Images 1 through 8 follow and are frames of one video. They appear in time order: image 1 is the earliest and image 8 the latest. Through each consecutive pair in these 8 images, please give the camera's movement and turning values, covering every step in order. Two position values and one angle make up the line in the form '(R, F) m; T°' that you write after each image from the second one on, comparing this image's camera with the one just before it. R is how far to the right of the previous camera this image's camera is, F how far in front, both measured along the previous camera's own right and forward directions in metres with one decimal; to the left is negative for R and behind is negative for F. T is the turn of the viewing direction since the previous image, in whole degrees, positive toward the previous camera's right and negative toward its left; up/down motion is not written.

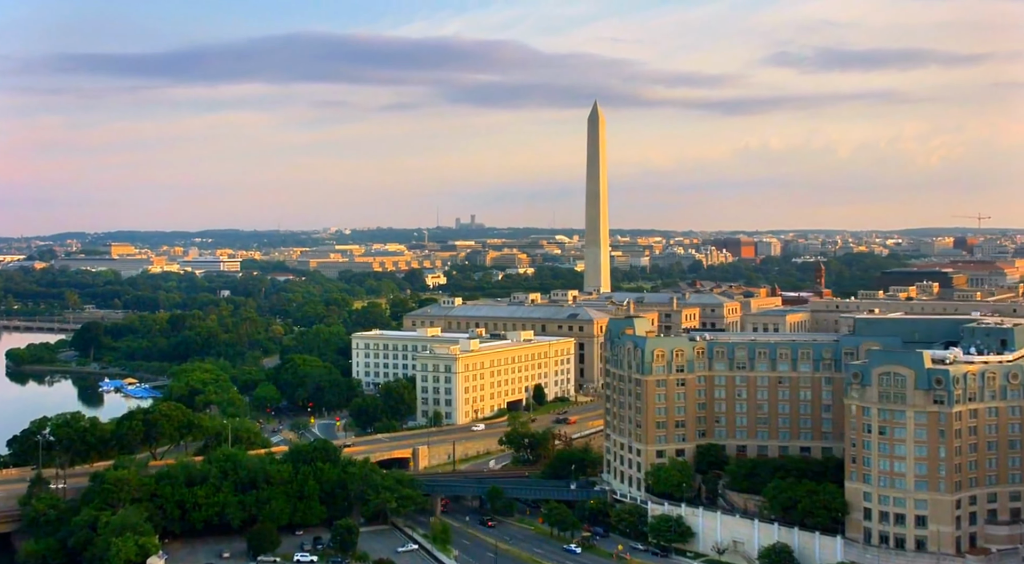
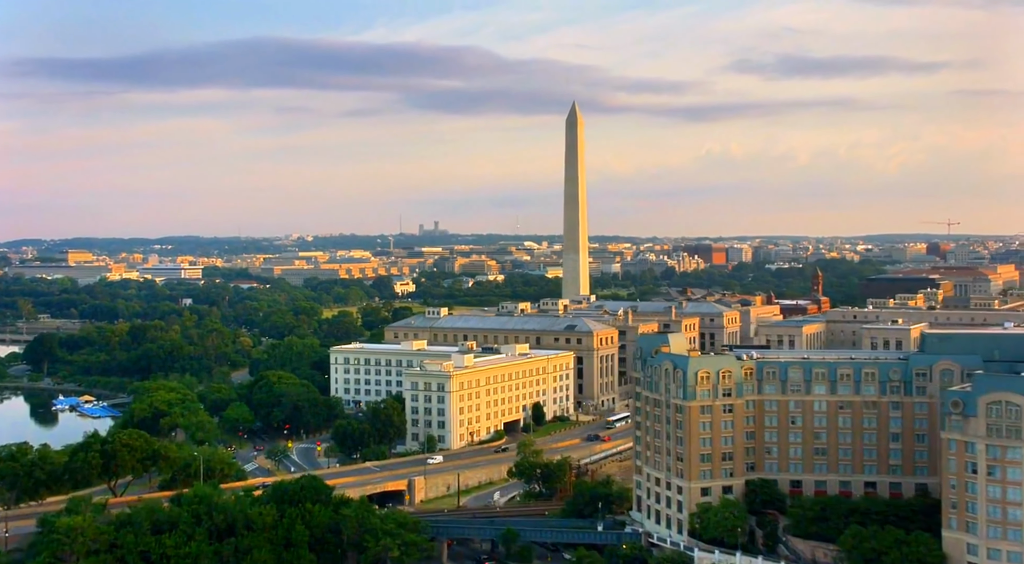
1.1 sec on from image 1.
(-2.4, +7.7) m; +2°
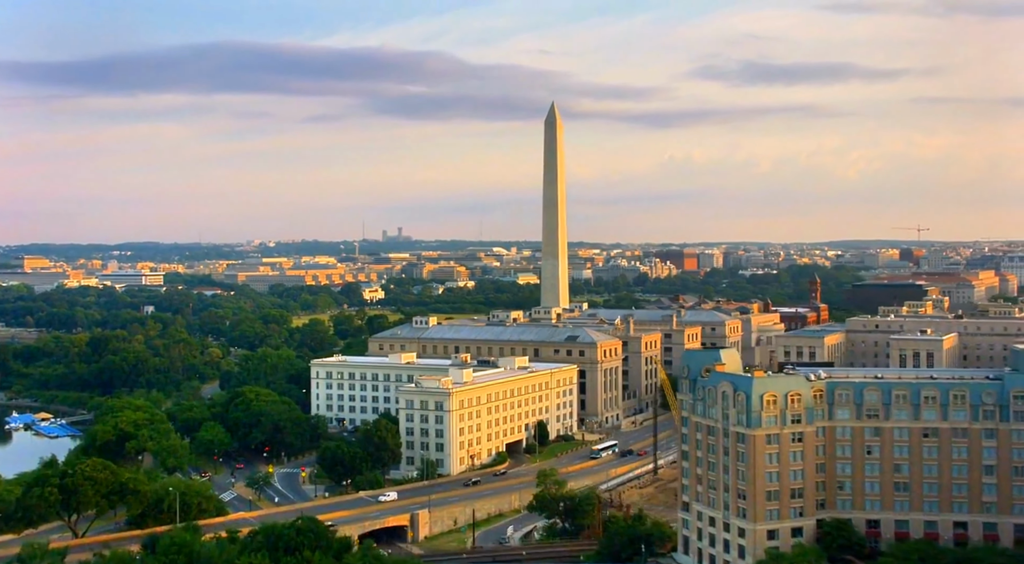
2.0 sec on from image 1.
(-2.5, +7.0) m; +2°
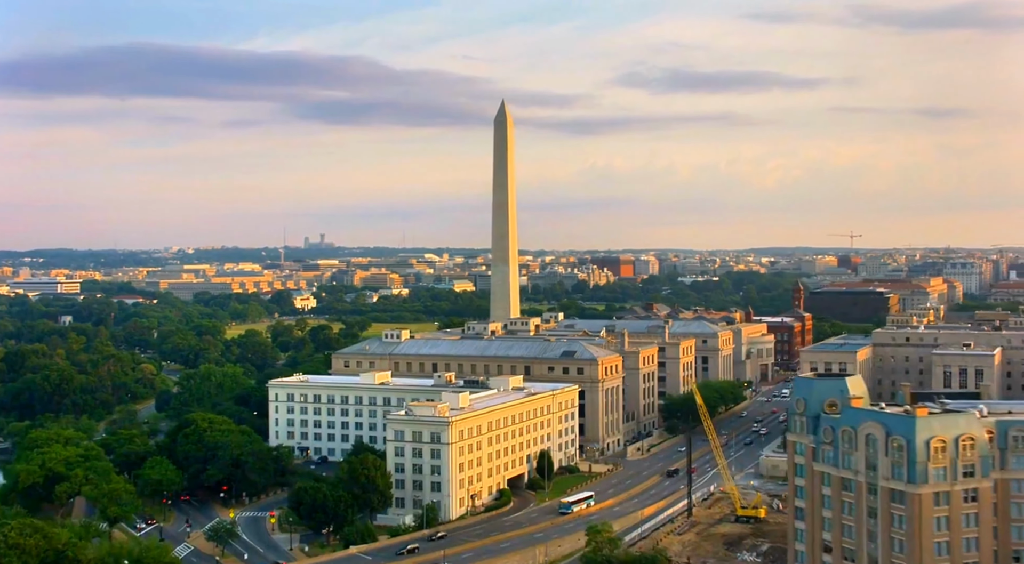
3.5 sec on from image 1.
(-4.3, +10.6) m; +4°
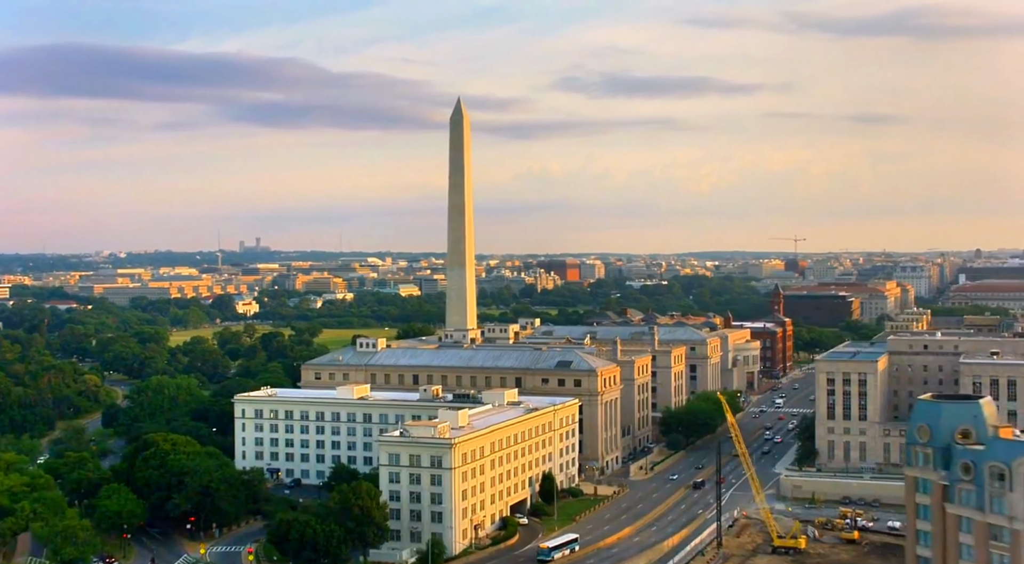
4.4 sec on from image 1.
(-3.2, +6.5) m; +3°
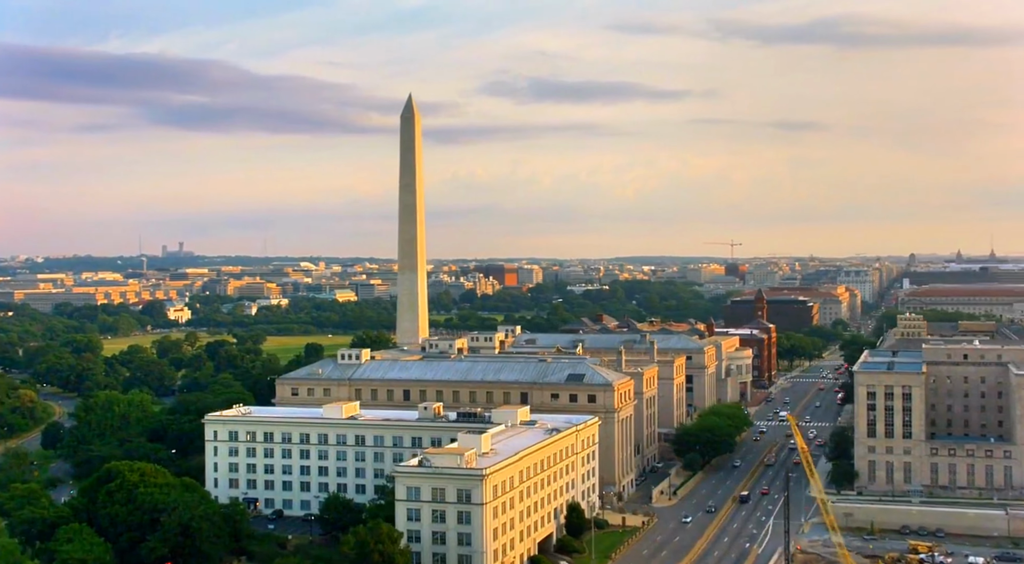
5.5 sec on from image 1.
(-4.3, +7.4) m; +4°
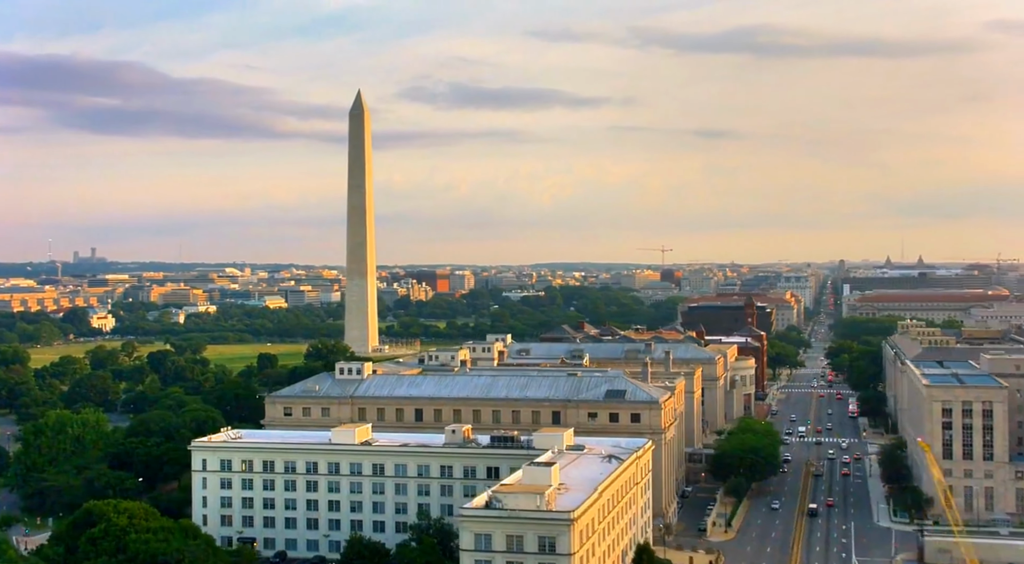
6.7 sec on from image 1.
(-5.4, +7.9) m; +4°
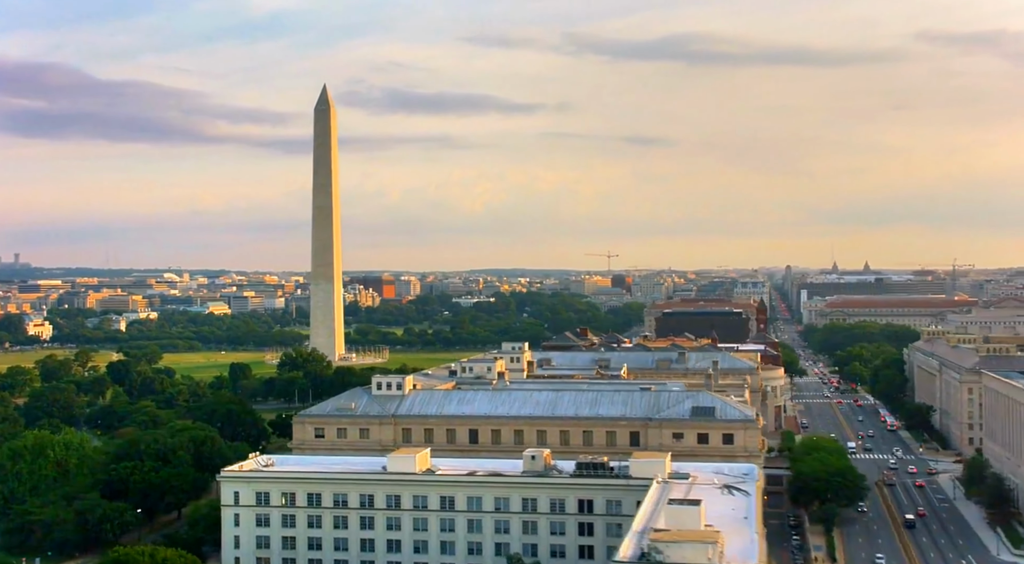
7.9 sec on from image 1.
(-5.9, +7.4) m; +3°
